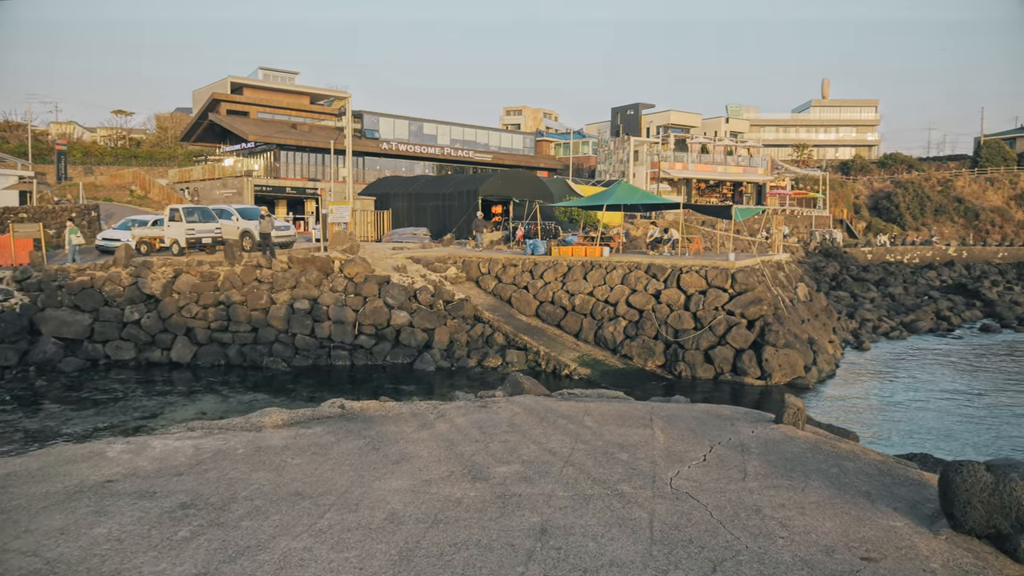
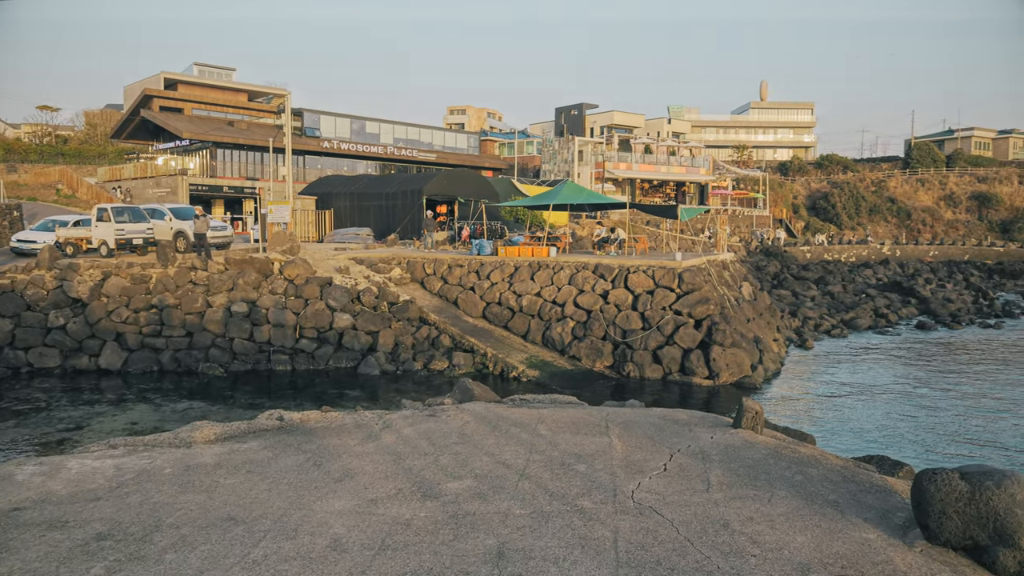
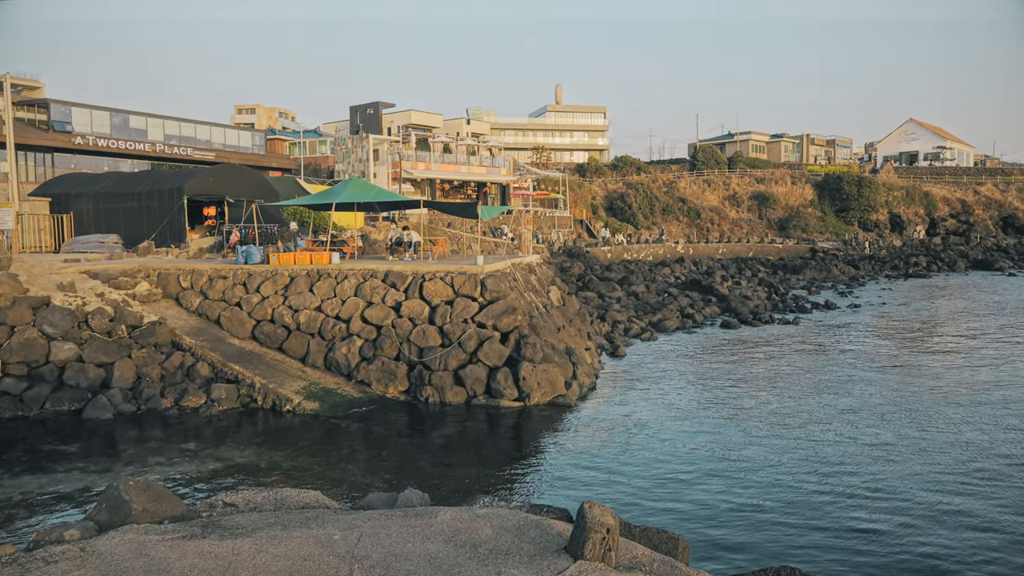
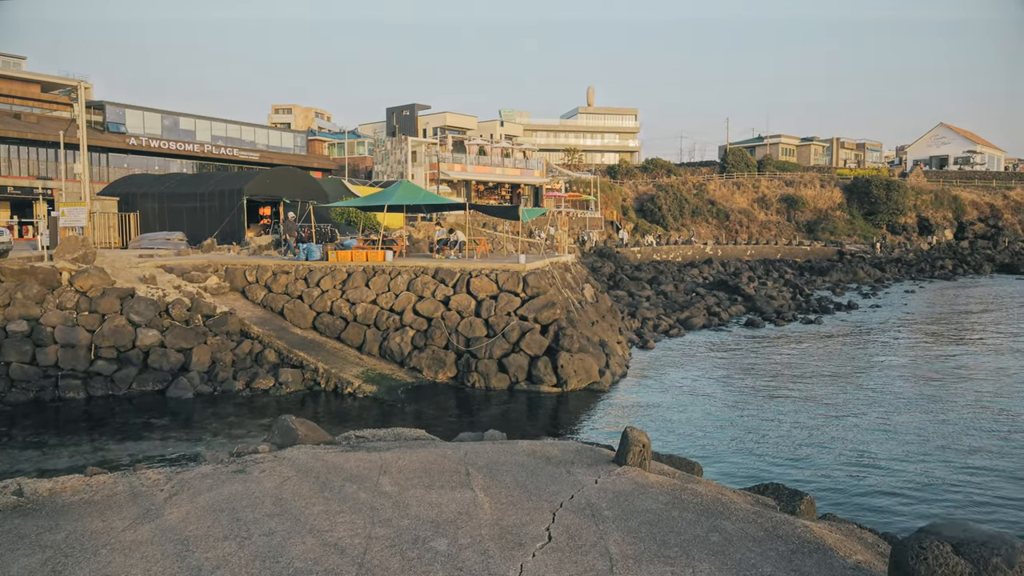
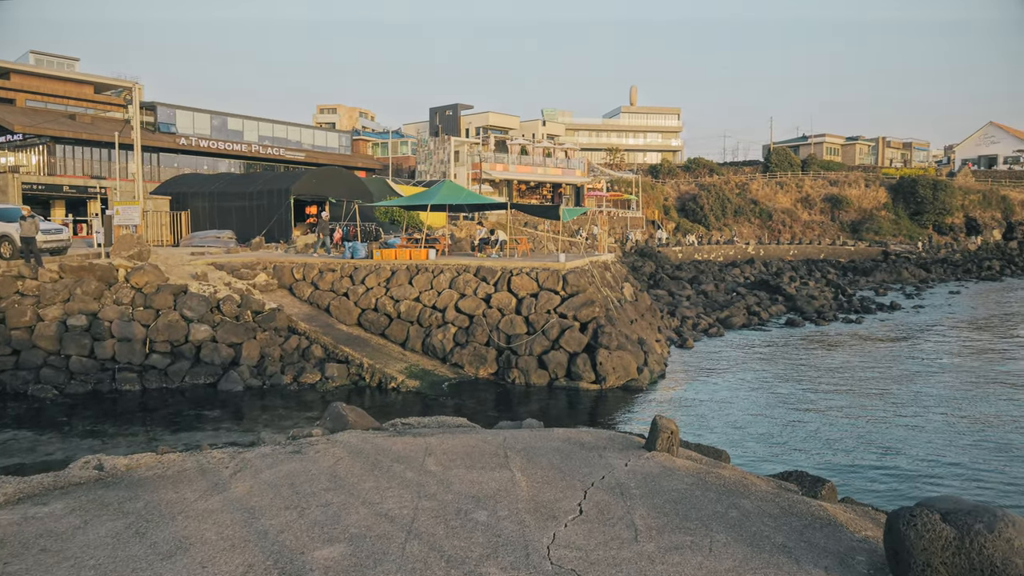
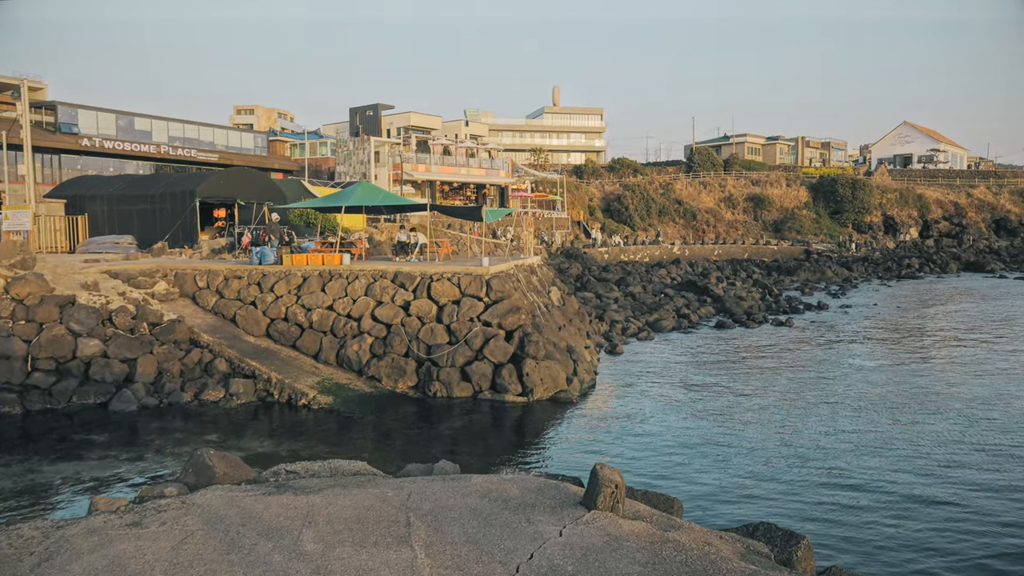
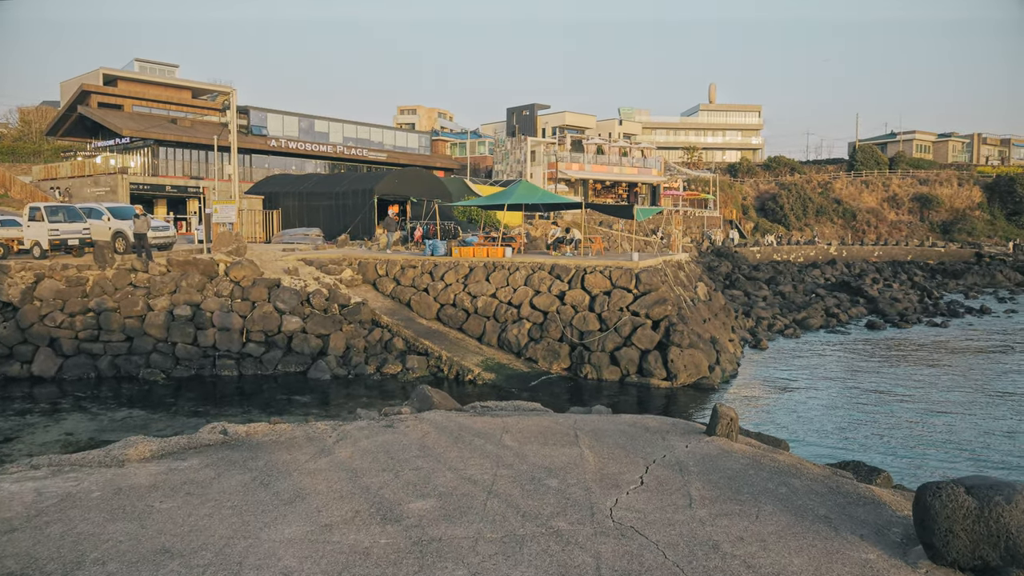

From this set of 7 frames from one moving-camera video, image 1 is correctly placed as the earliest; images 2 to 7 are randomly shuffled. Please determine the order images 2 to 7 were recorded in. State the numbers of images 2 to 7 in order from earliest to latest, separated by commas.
2, 7, 5, 4, 6, 3
